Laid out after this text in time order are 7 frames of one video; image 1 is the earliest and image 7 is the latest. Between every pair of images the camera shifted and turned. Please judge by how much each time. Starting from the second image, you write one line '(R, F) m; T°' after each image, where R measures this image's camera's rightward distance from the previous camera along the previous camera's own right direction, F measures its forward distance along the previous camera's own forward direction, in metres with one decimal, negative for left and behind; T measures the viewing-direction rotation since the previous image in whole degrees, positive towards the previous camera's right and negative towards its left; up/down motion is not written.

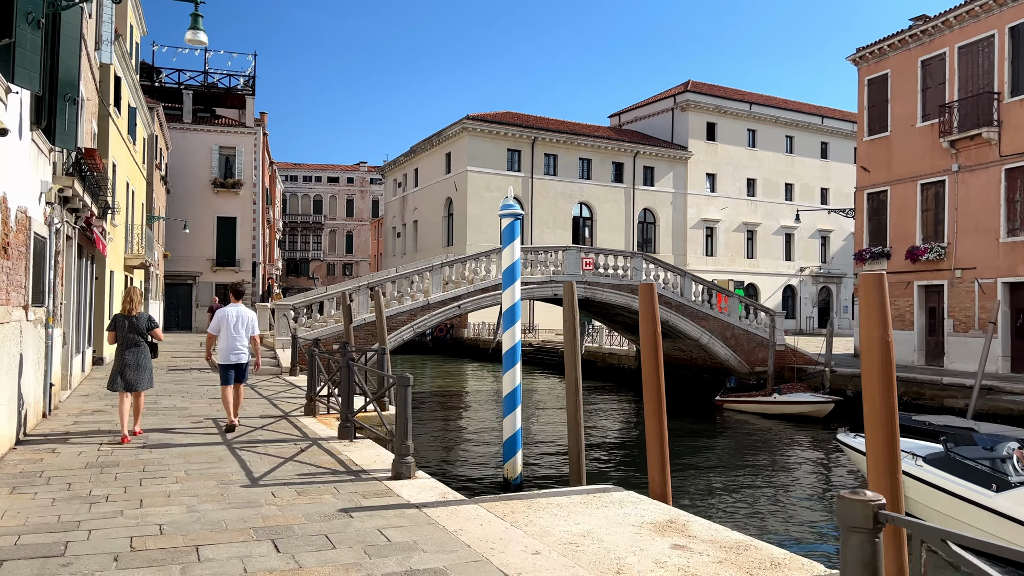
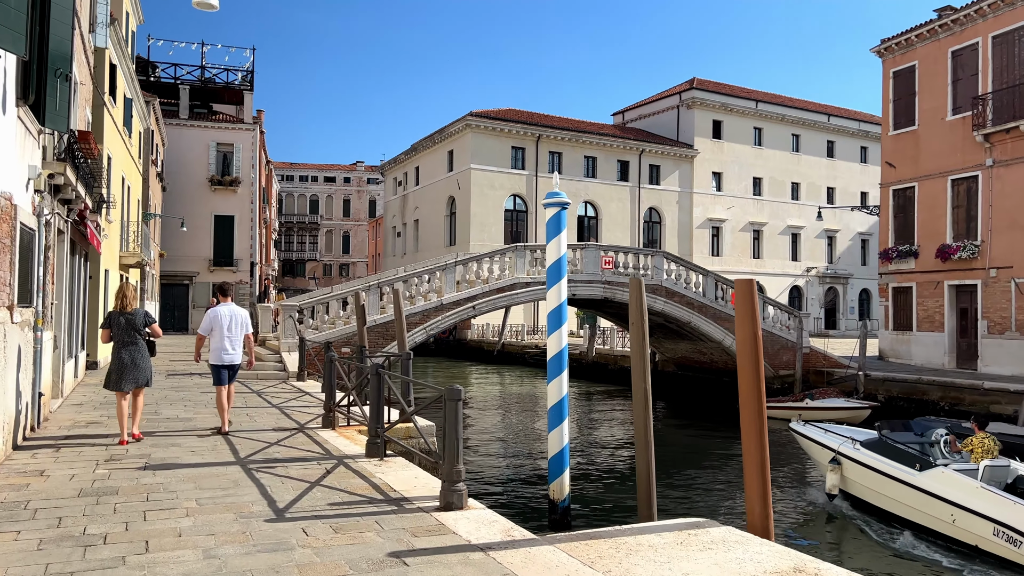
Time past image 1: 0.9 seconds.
(-0.6, +1.0) m; 0°
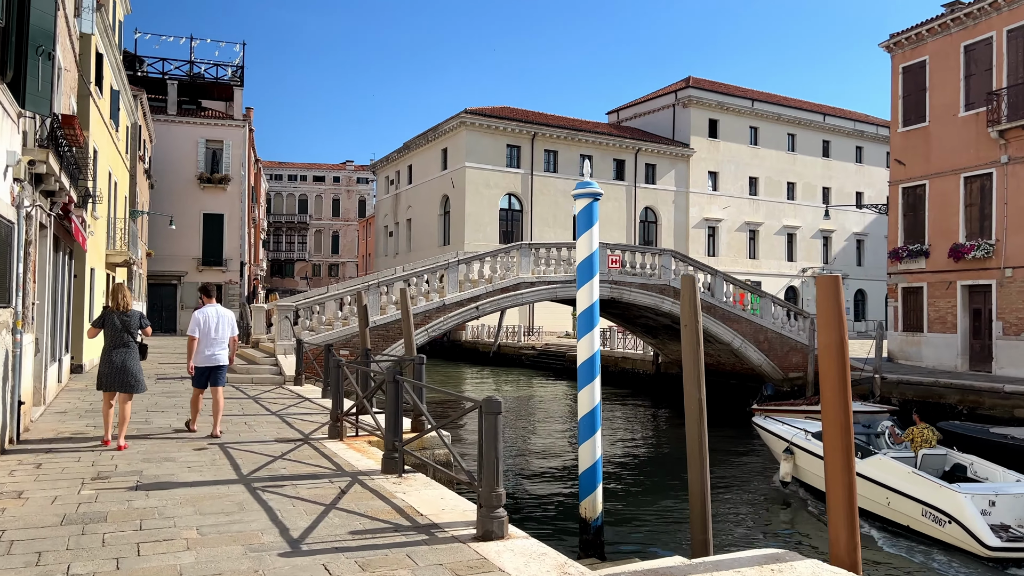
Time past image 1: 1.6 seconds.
(-0.4, +0.7) m; +1°
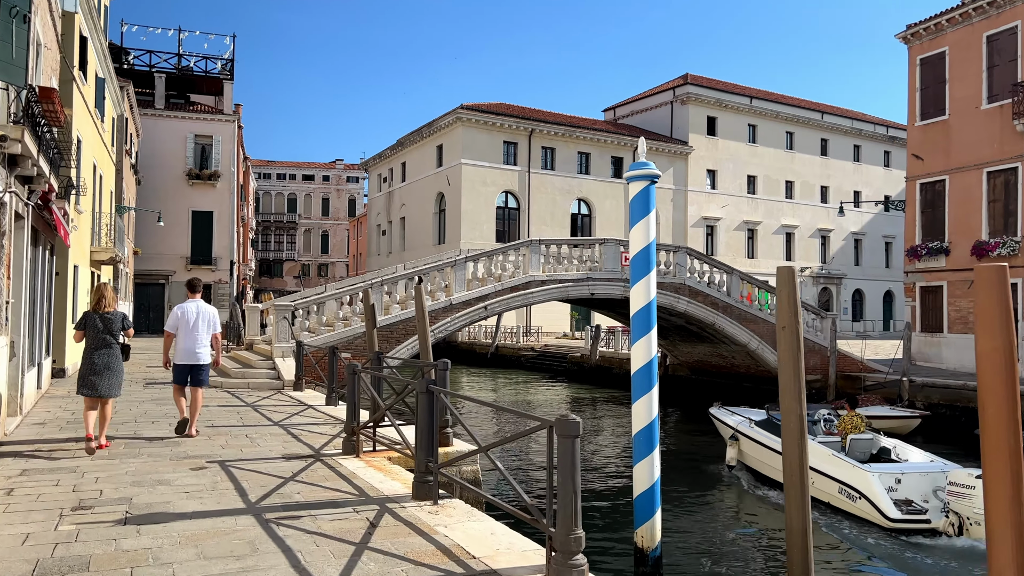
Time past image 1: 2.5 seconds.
(-0.5, +1.0) m; +1°
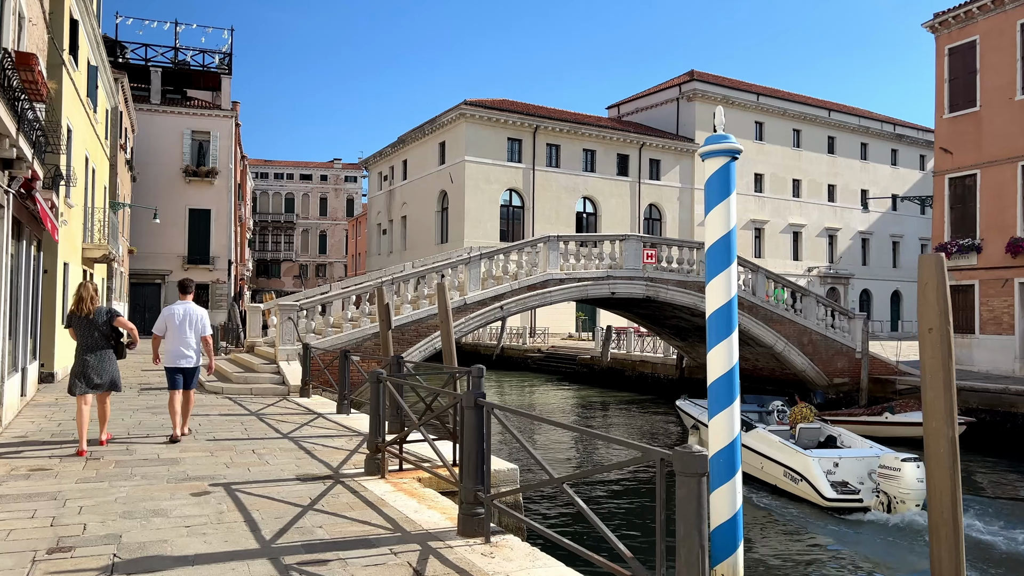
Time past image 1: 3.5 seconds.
(-0.5, +1.0) m; 0°
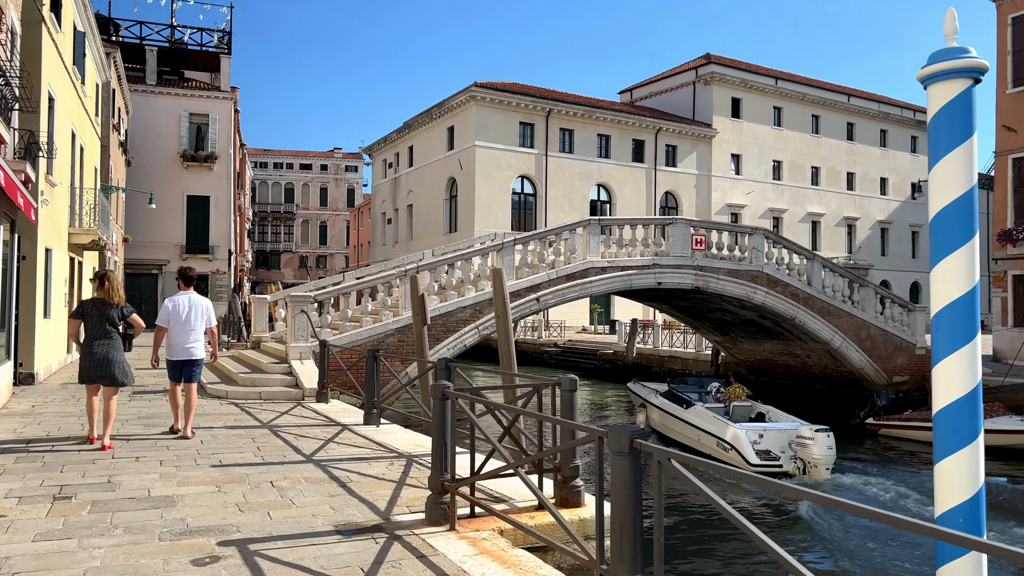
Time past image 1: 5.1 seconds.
(-0.8, +1.8) m; 0°
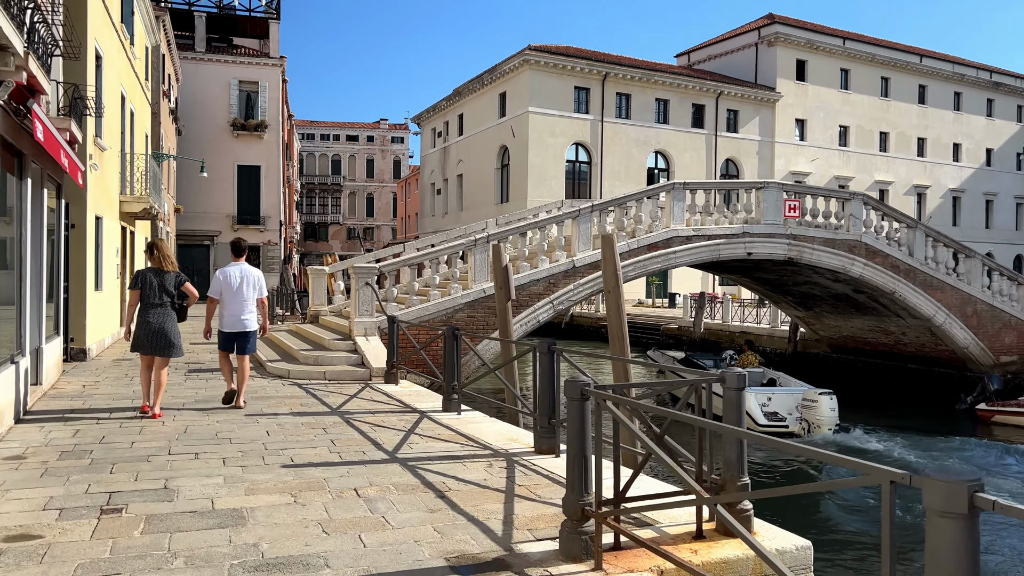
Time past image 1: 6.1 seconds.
(-0.6, +1.2) m; -3°
